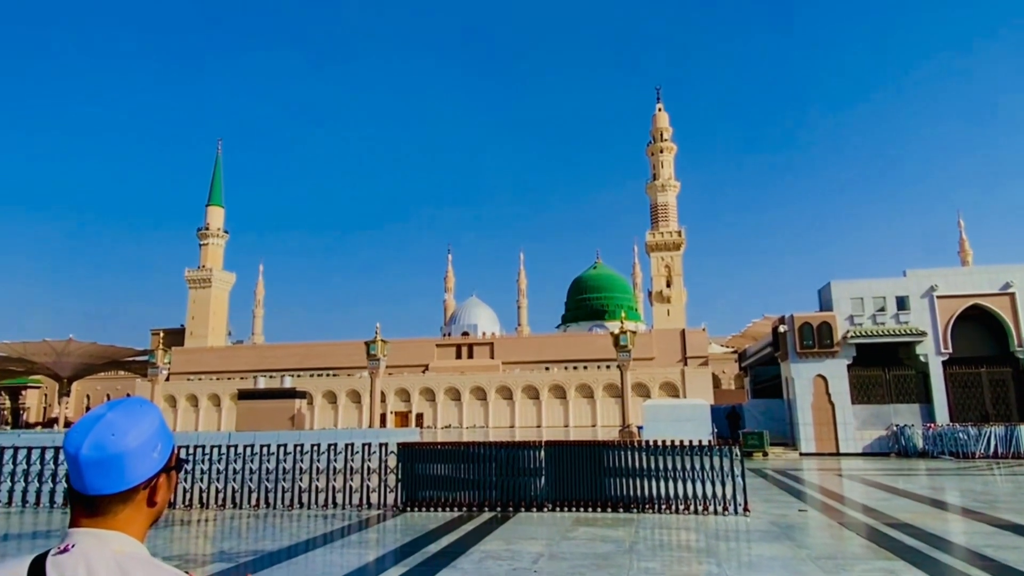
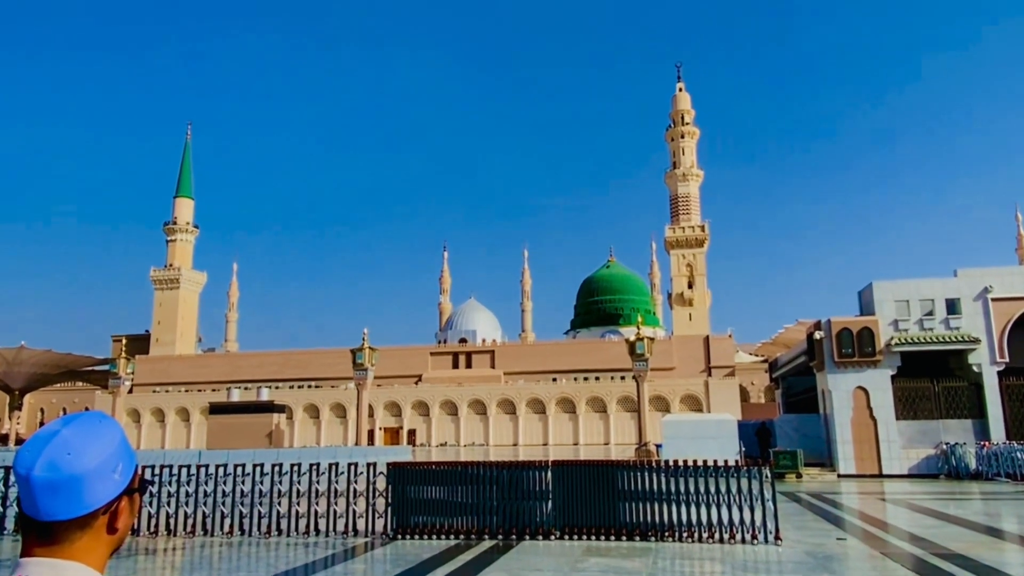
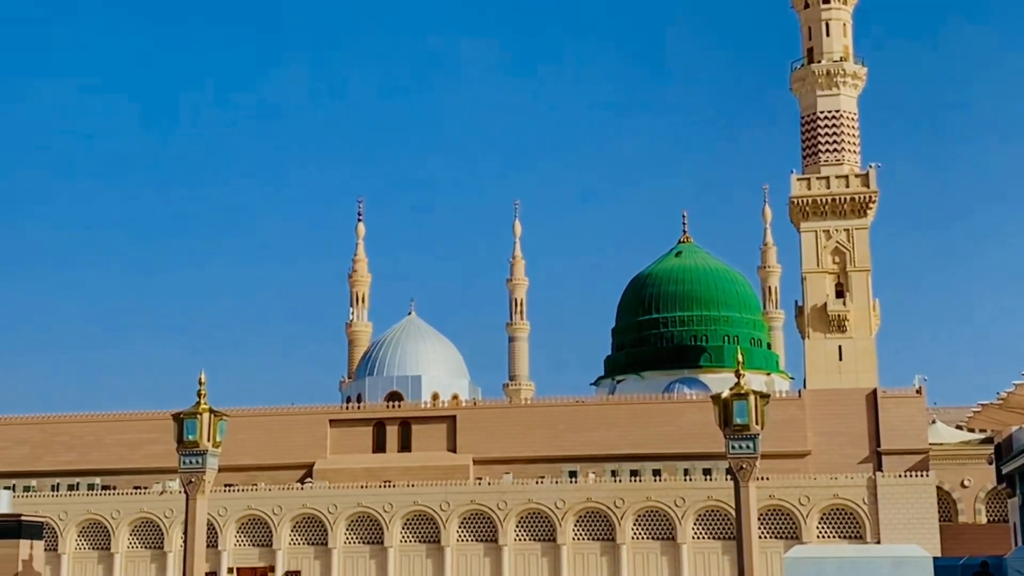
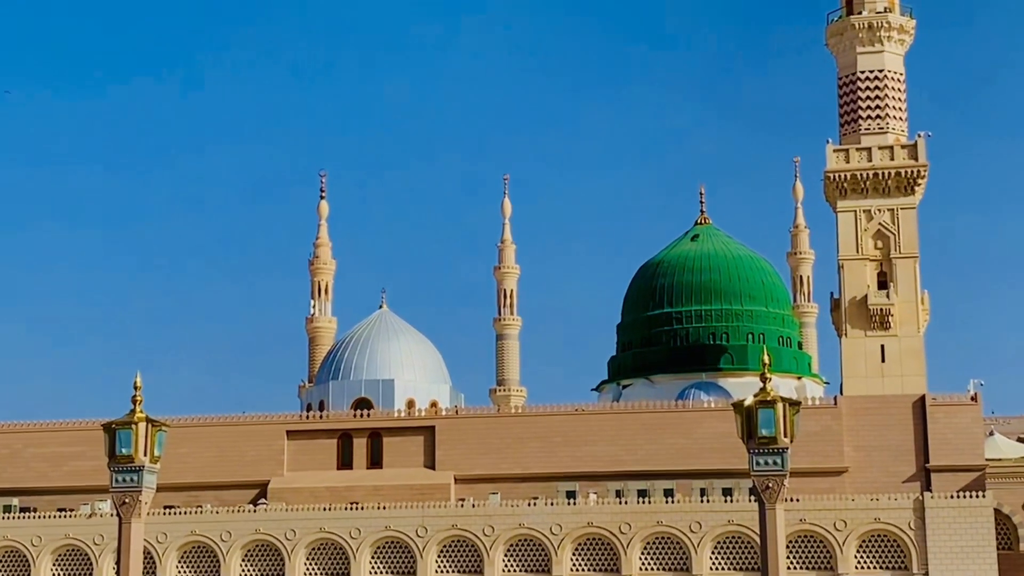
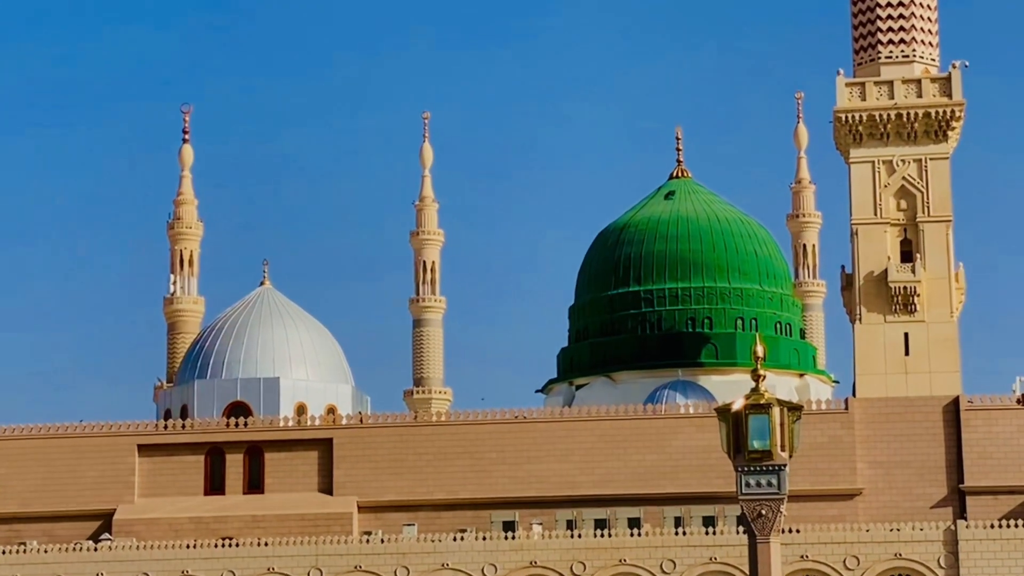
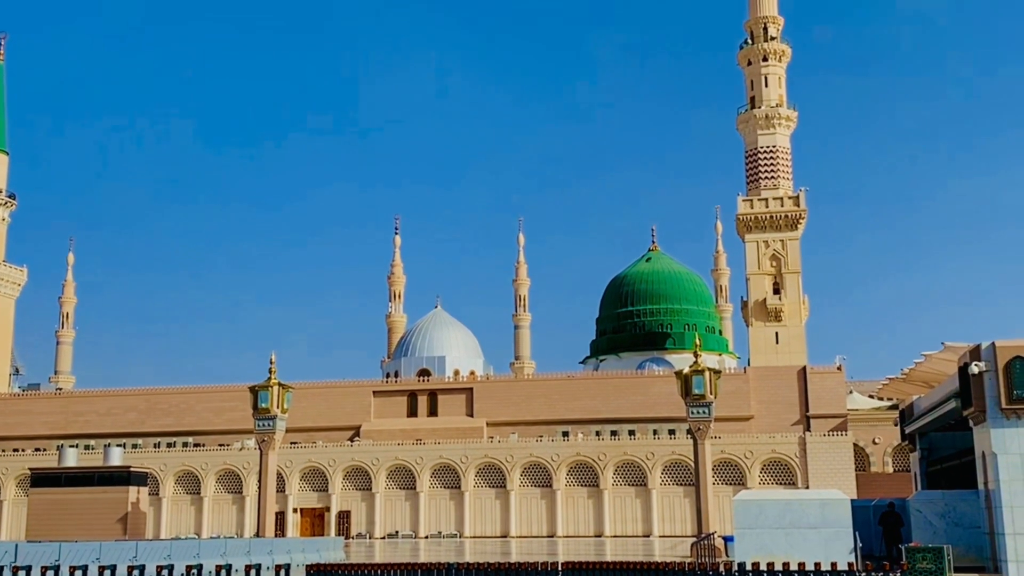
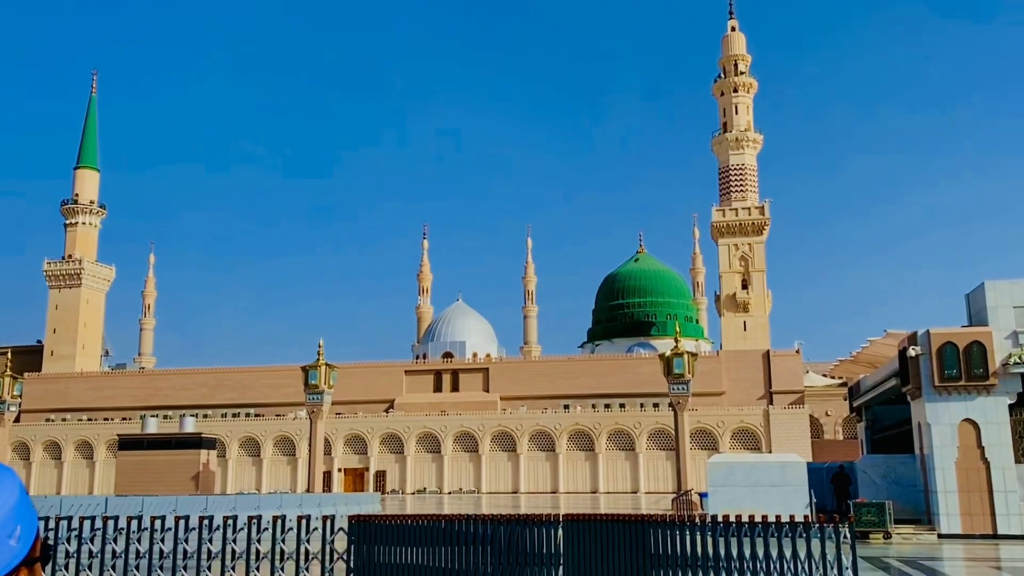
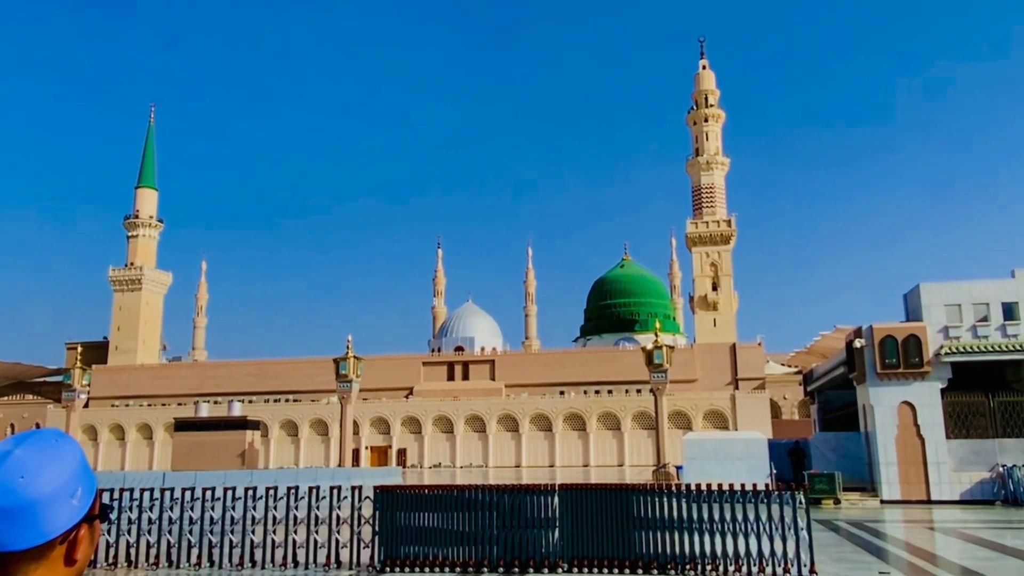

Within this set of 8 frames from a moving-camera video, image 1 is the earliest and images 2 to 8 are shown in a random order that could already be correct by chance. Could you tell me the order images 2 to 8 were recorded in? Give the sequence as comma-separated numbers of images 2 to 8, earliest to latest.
2, 8, 7, 6, 3, 4, 5
